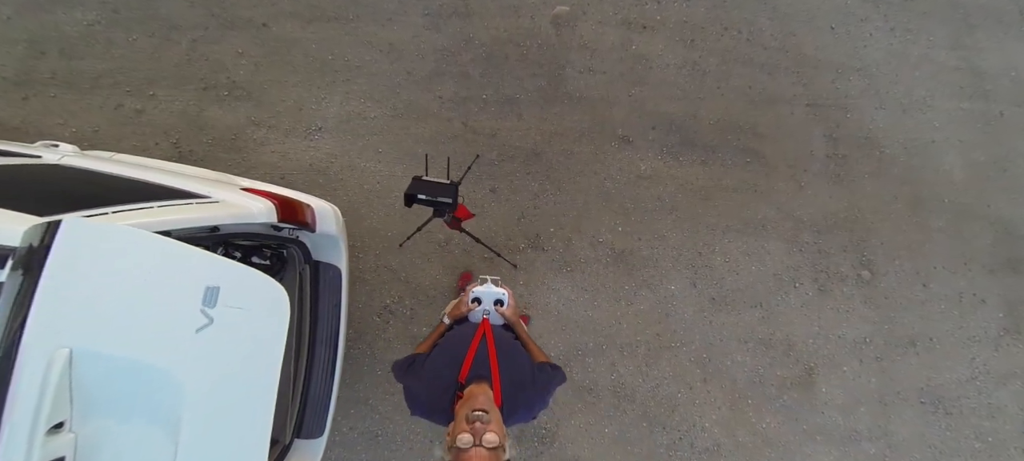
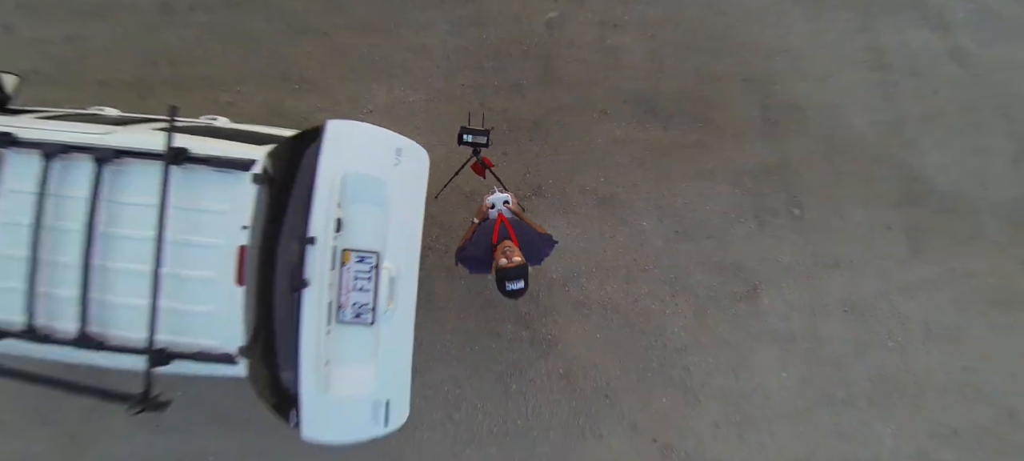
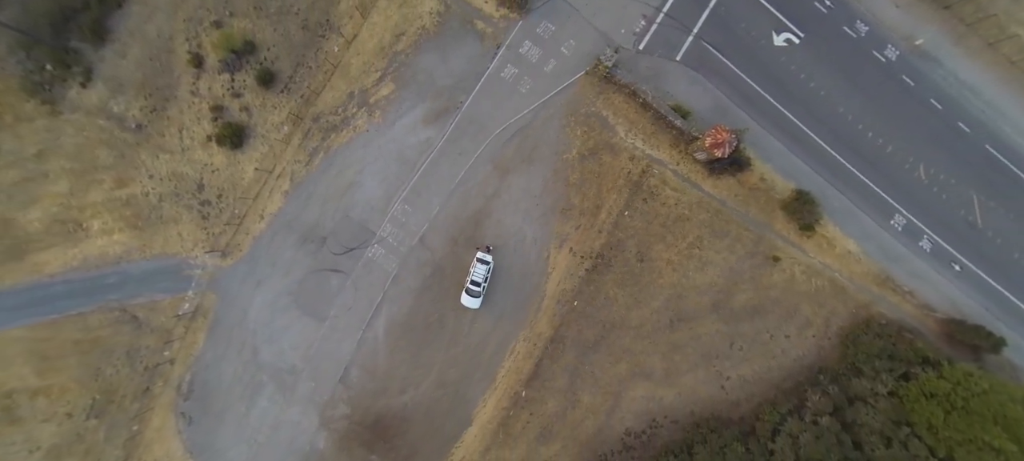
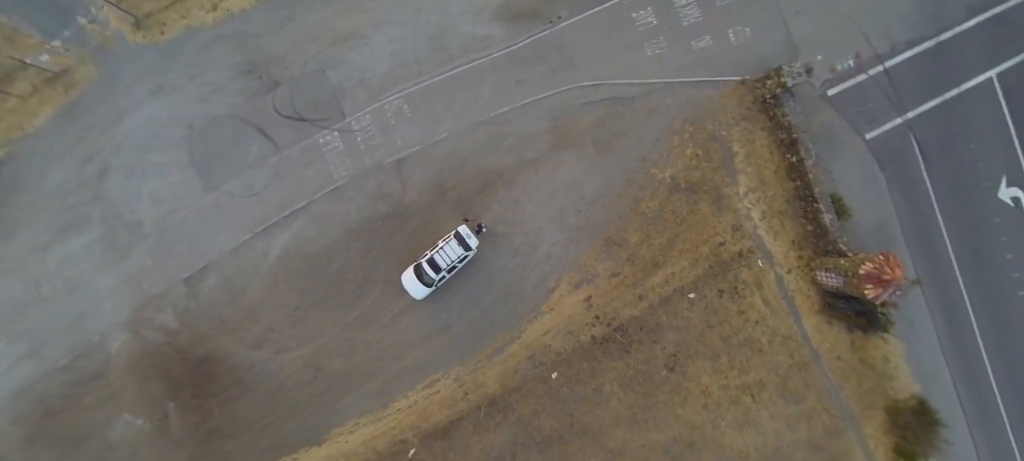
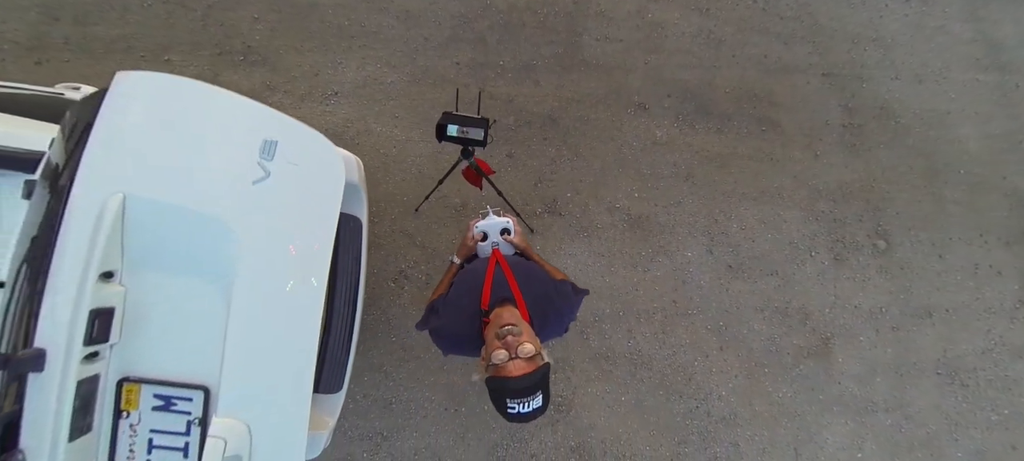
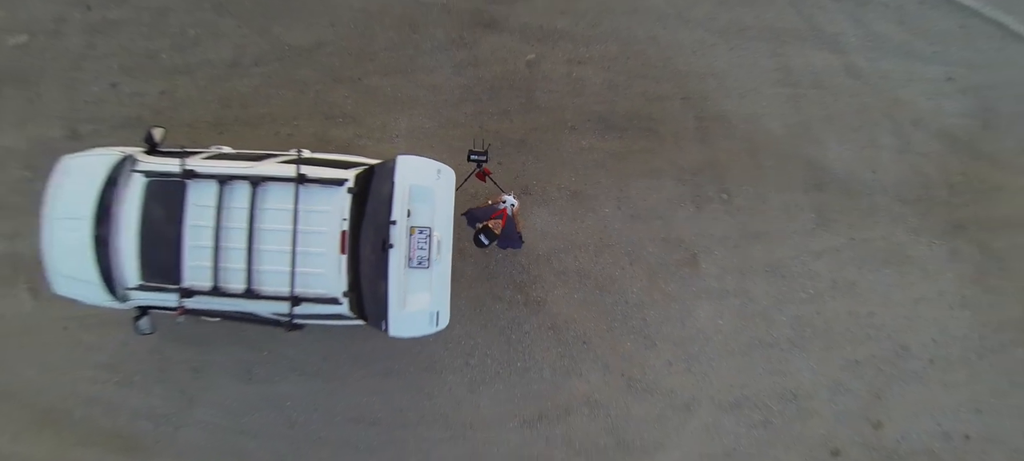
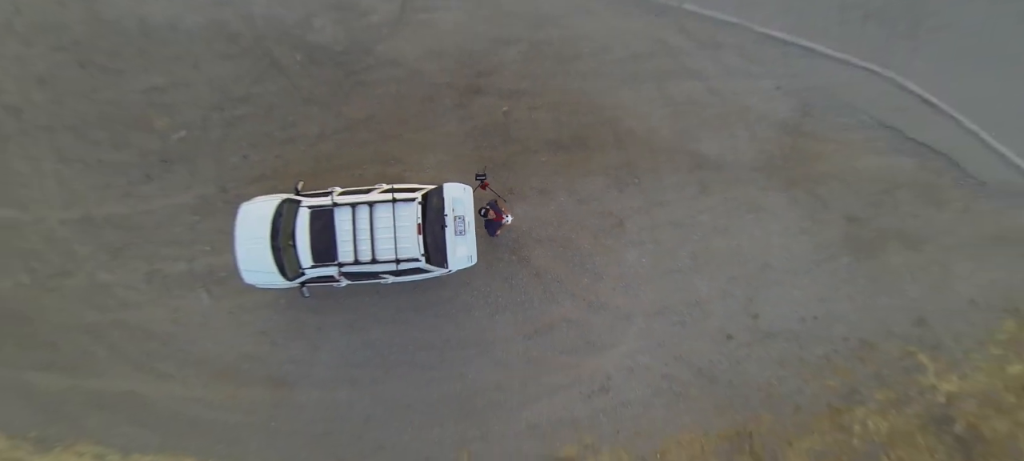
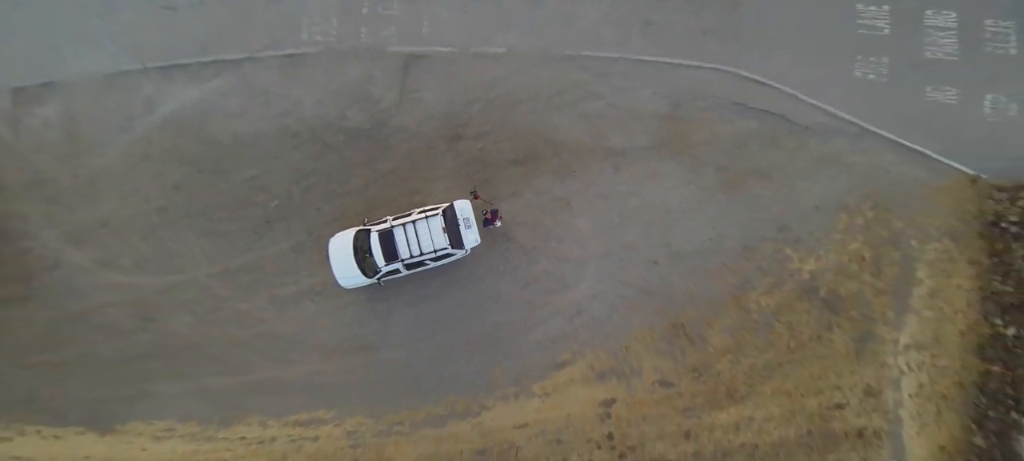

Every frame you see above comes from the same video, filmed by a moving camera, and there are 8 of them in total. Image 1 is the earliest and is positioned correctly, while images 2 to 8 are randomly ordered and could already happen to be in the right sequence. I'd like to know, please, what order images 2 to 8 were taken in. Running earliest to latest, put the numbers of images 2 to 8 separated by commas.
5, 2, 6, 7, 8, 4, 3
